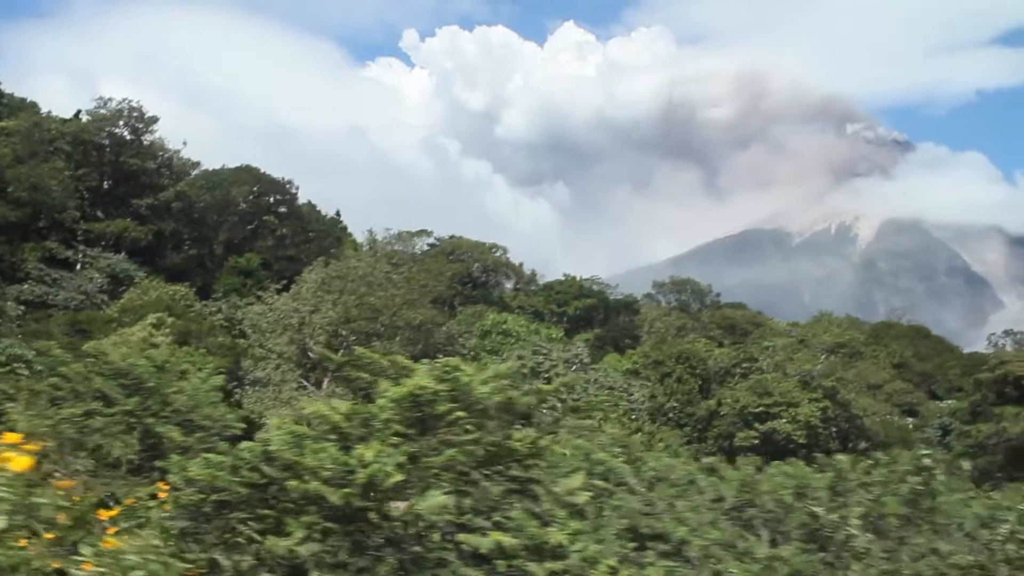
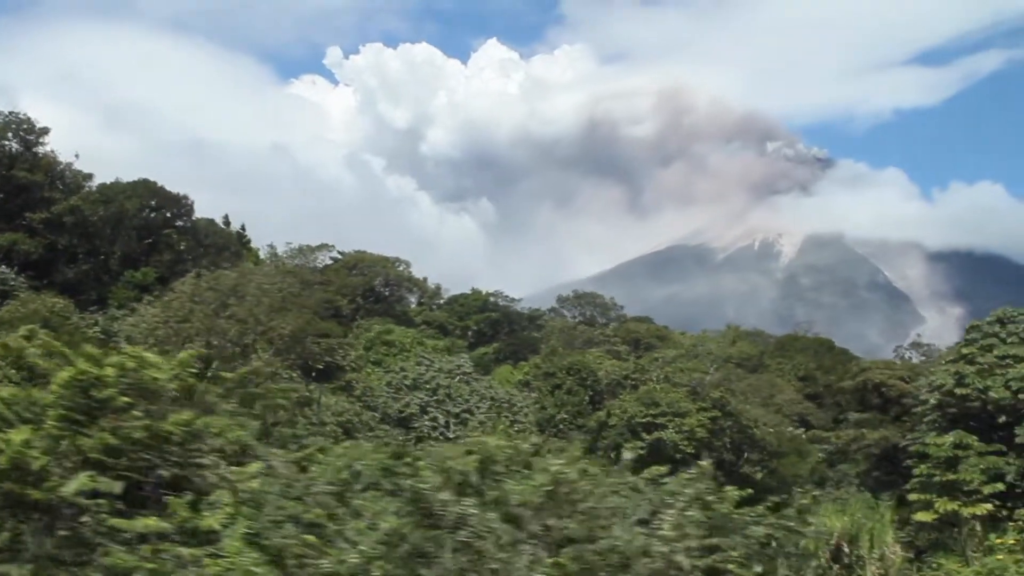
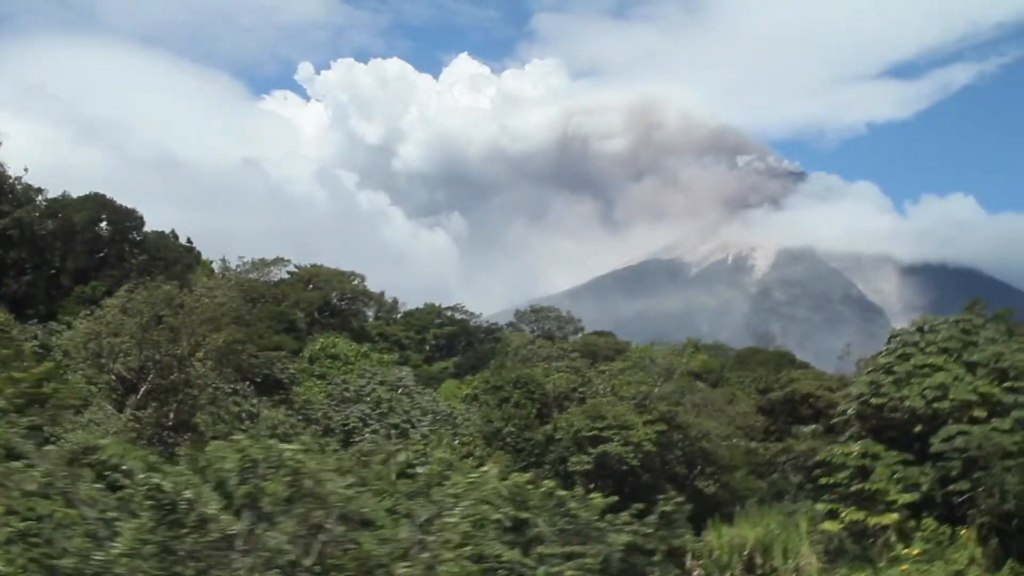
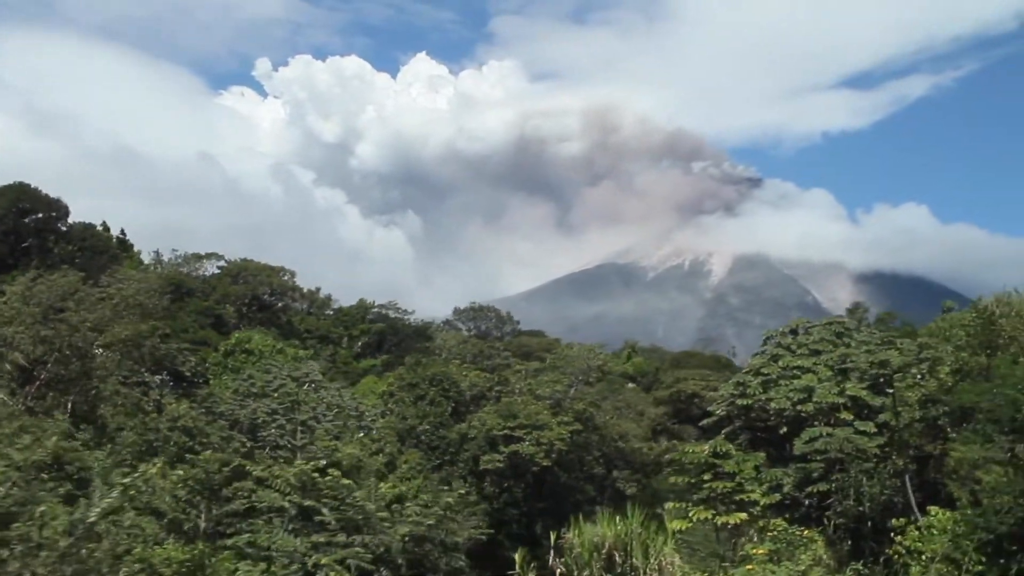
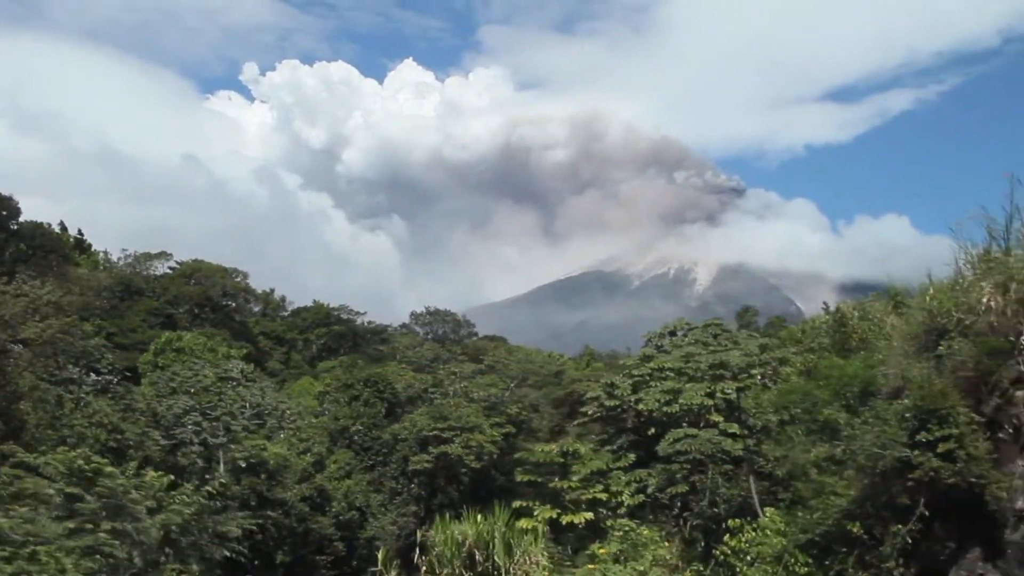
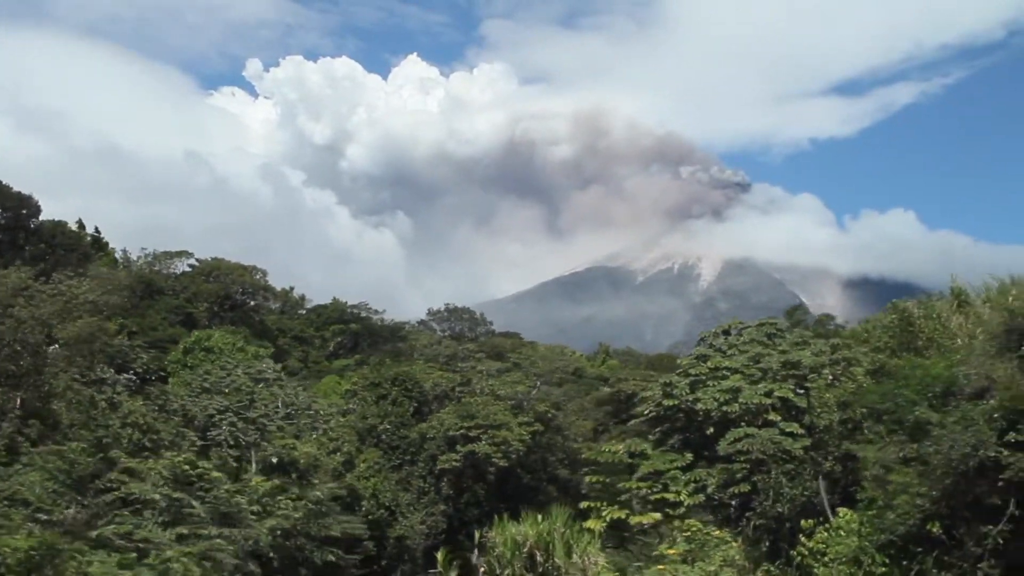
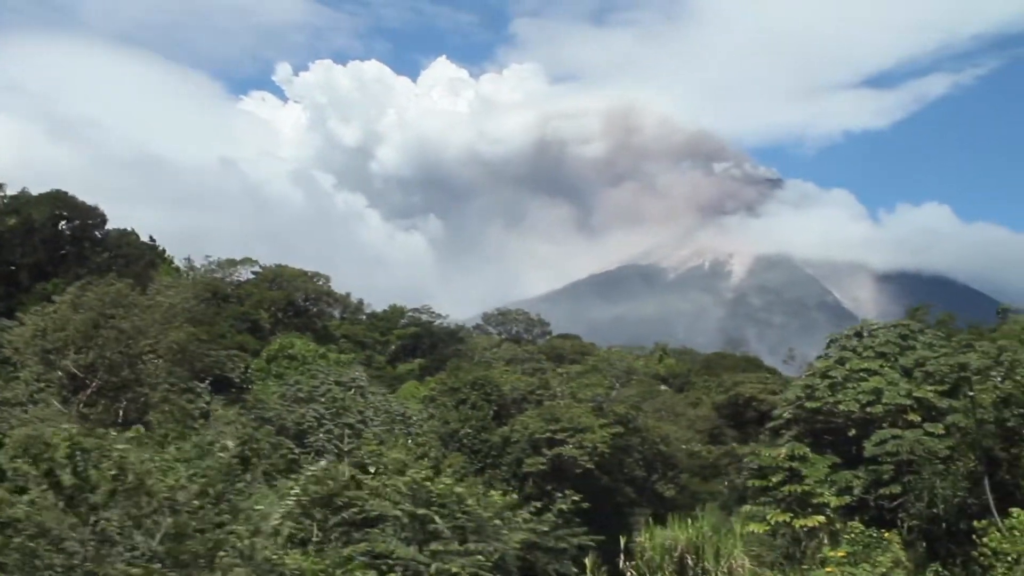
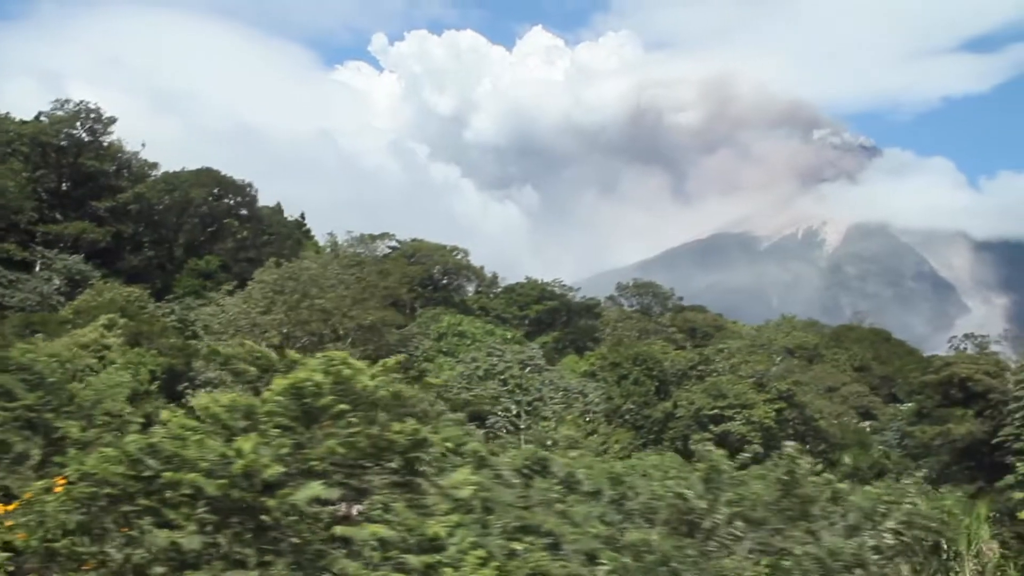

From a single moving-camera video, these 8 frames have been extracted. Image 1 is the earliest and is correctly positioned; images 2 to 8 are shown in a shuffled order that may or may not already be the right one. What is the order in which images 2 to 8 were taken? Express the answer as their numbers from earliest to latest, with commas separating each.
8, 2, 3, 7, 4, 6, 5
